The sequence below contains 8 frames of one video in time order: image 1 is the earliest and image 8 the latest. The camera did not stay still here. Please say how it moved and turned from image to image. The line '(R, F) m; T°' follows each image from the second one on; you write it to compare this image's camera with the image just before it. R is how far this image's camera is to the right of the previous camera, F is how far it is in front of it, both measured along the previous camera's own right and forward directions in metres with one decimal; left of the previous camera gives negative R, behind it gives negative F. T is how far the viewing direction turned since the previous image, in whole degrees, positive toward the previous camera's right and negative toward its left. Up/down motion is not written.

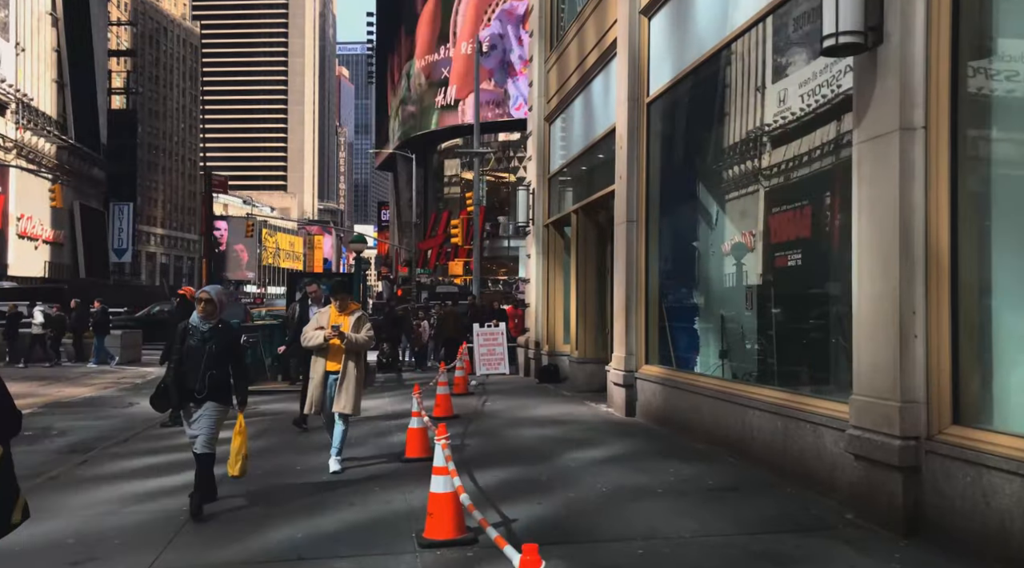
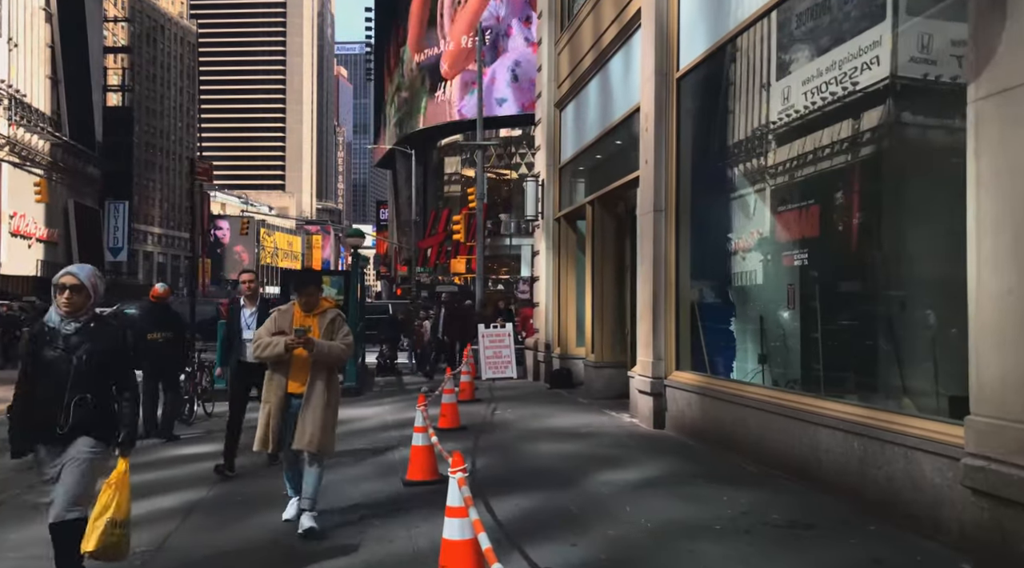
(-0.2, +1.4) m; 0°
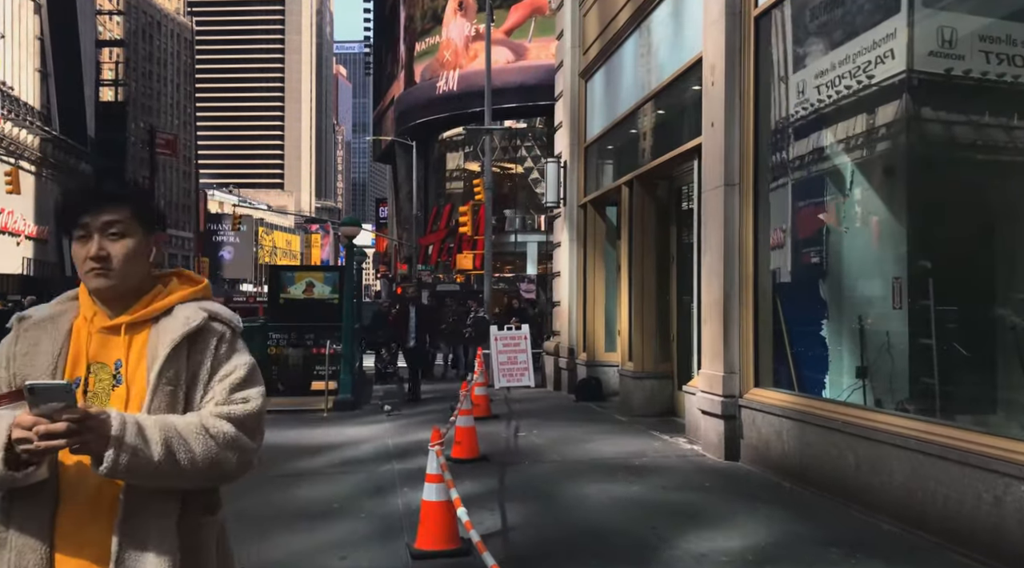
(-0.3, +2.5) m; 0°
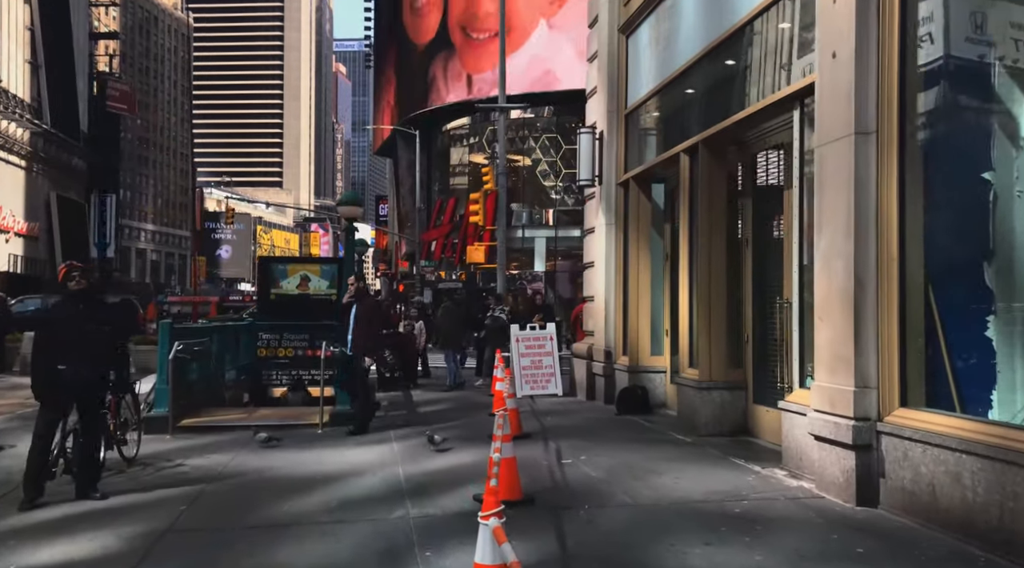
(-0.4, +2.5) m; 0°
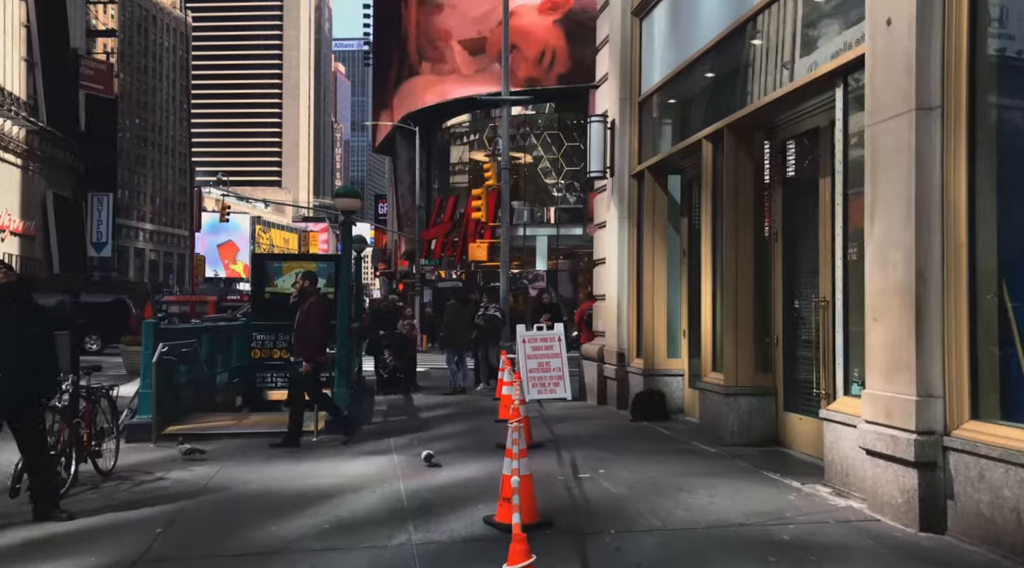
(-0.1, +0.8) m; 0°
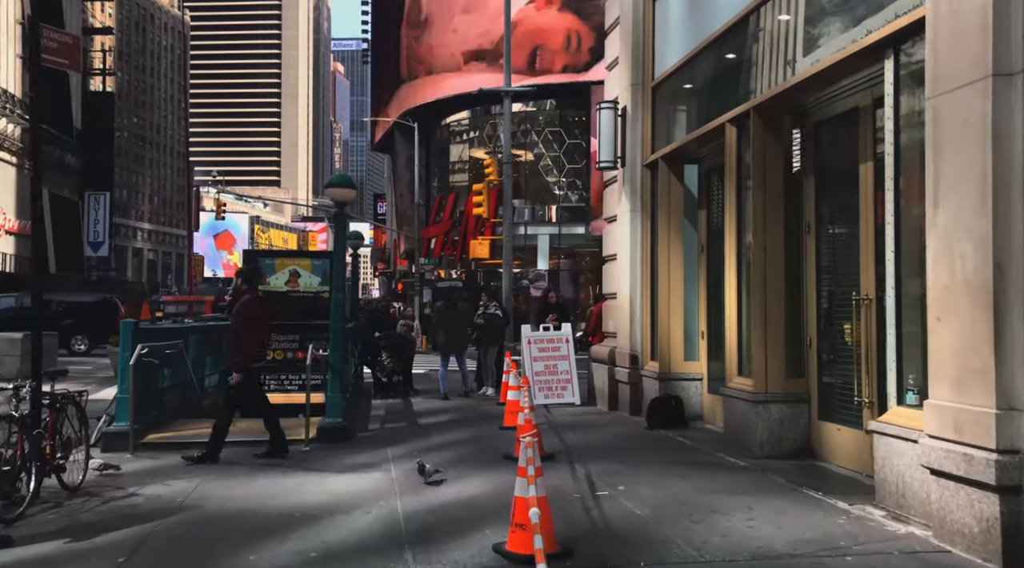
(-0.1, +0.9) m; 0°
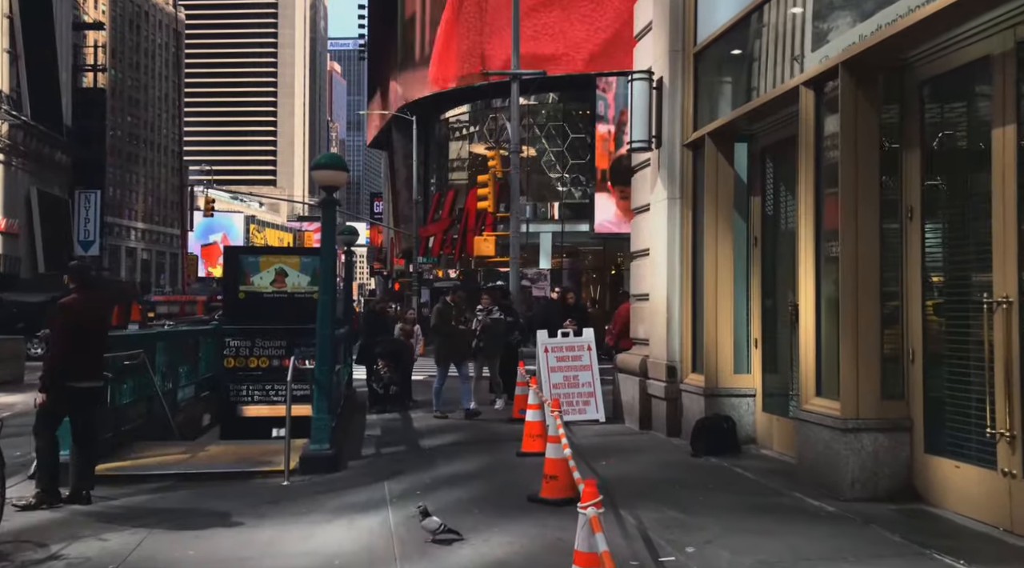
(-0.2, +1.9) m; 0°
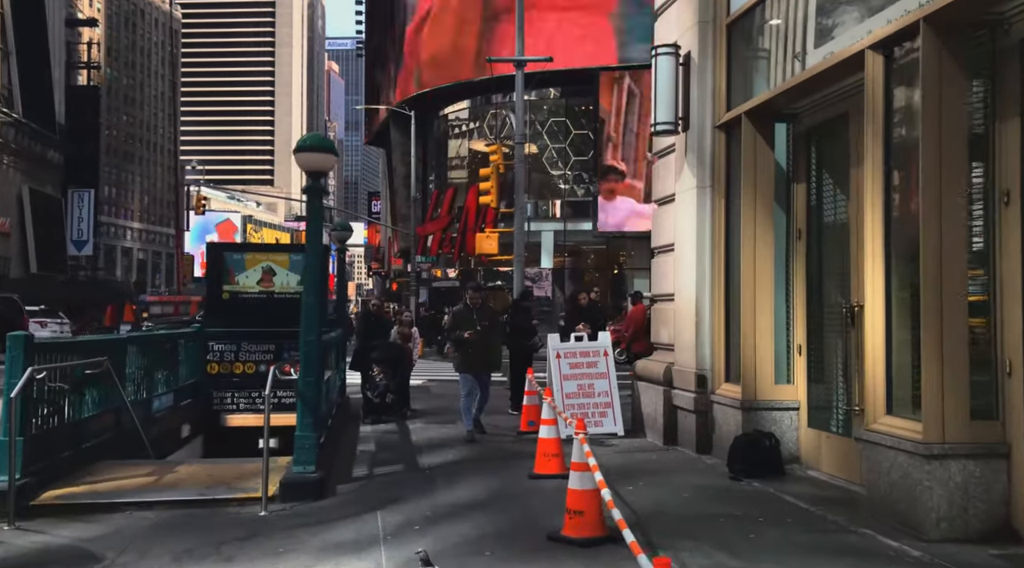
(-0.1, +1.2) m; 0°
